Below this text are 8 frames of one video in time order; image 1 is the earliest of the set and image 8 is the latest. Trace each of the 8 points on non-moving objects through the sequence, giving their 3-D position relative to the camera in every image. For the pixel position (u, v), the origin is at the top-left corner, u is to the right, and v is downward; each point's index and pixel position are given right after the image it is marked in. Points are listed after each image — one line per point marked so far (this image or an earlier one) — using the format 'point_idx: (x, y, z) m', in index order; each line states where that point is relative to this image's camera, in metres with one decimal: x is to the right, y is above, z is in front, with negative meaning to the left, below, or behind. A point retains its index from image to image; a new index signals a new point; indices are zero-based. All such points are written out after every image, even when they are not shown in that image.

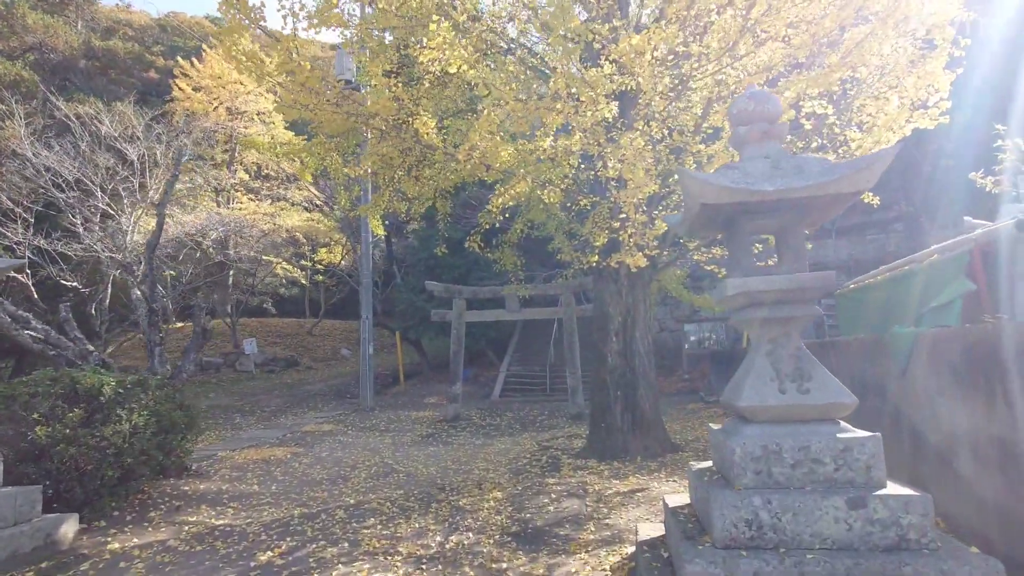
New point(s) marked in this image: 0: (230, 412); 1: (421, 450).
0: (-7.0, -3.1, +14.9) m
1: (-1.4, -2.5, +9.3) m
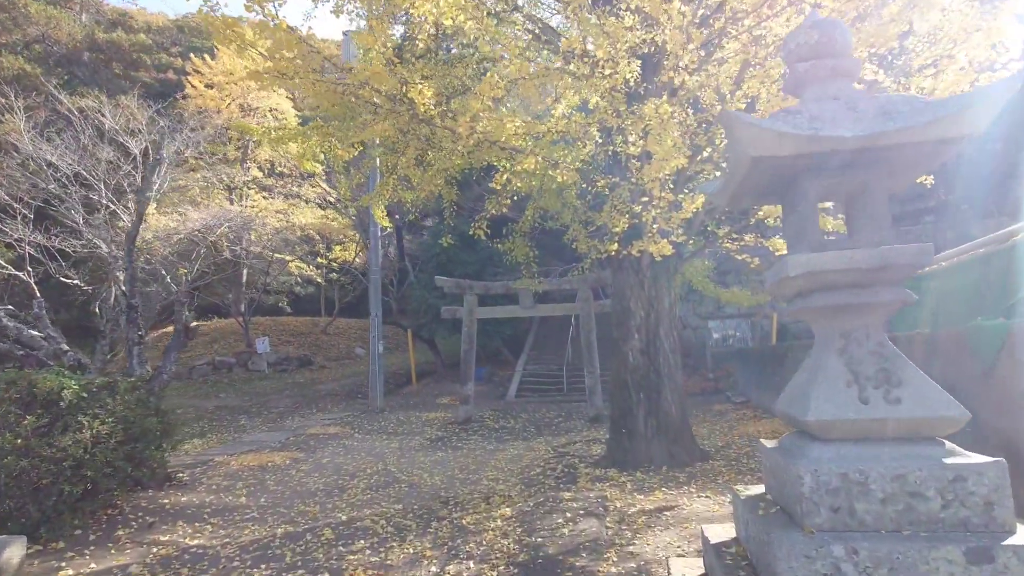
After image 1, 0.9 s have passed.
0: (-6.6, -3.0, +14.4) m
1: (-1.2, -2.4, +8.7) m
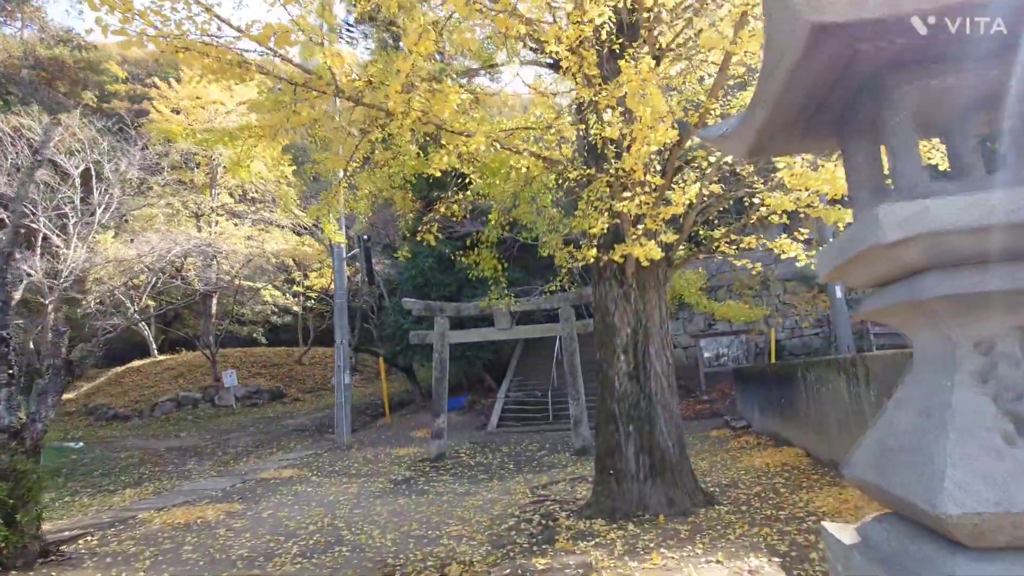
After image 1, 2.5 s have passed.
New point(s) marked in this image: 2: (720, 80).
0: (-7.1, -3.6, +13.1) m
1: (-1.6, -2.7, +7.5) m
2: (+1.5, +1.5, +4.6) m
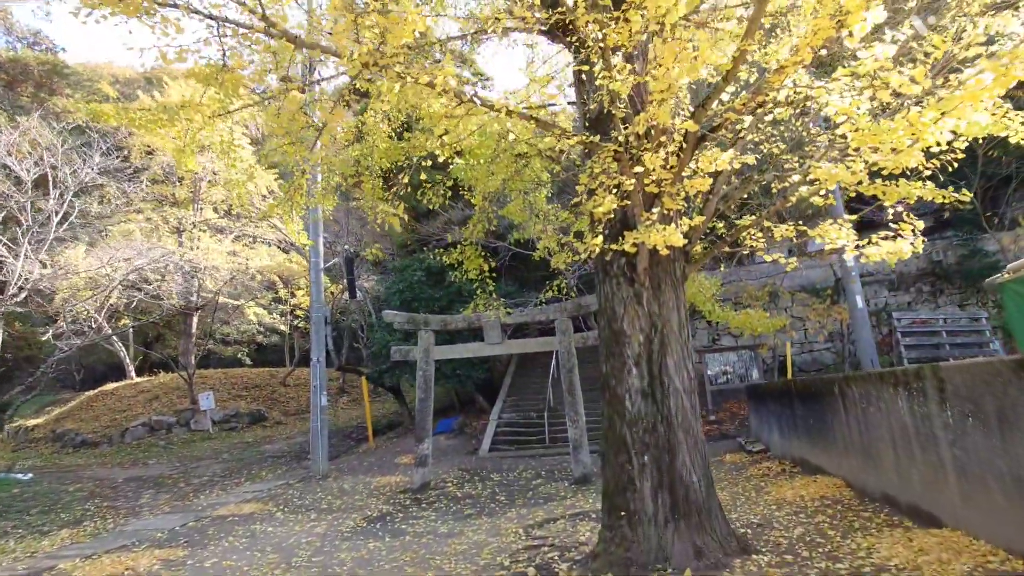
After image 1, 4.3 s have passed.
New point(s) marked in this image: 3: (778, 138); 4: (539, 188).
0: (-7.2, -3.9, +11.8) m
1: (-1.7, -2.7, +6.4) m
2: (+1.4, +1.6, +3.6) m
3: (+2.3, +1.3, +5.2) m
4: (+0.3, +1.1, +6.9) m
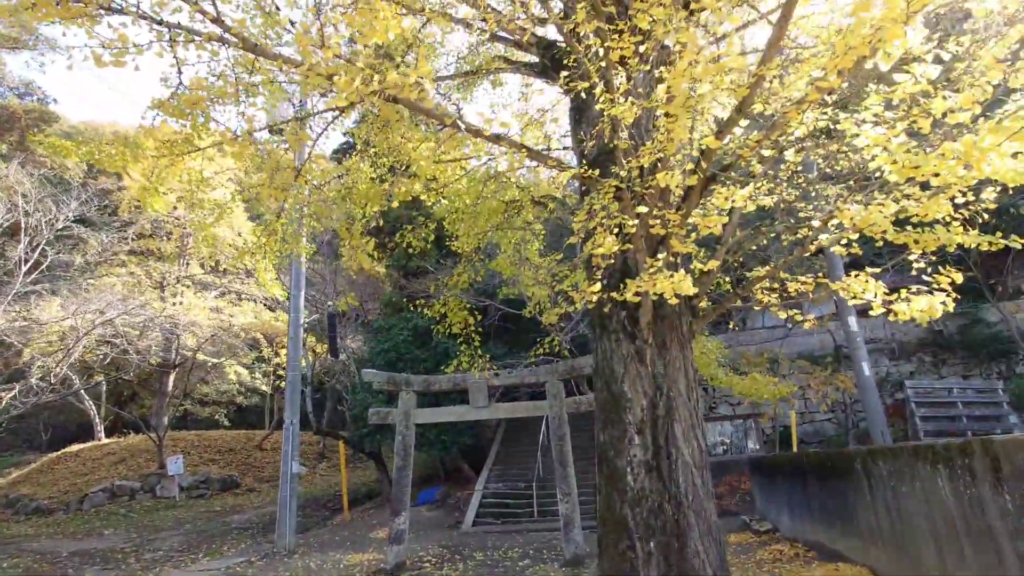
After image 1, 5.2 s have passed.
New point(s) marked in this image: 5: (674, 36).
0: (-7.5, -4.9, +10.7) m
1: (-1.8, -3.2, +5.5) m
2: (+1.4, +1.3, +3.2) m
3: (+2.2, +0.8, +4.8) m
4: (+0.2, +0.5, +6.4) m
5: (+0.8, +1.3, +3.1) m
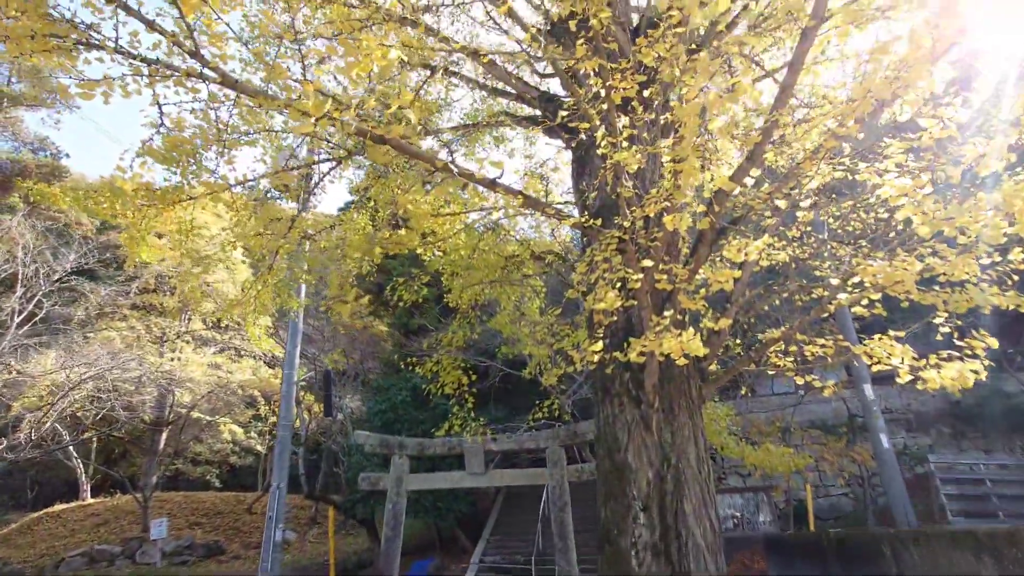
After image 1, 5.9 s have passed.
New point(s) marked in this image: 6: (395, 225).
0: (-7.6, -5.8, +10.0) m
1: (-1.9, -3.7, +4.9) m
2: (+1.4, +1.0, +3.0) m
3: (+2.2, +0.3, +4.6) m
4: (+0.2, -0.1, +6.1) m
5: (+0.8, +1.0, +2.9) m
6: (-1.1, +0.6, +5.7) m
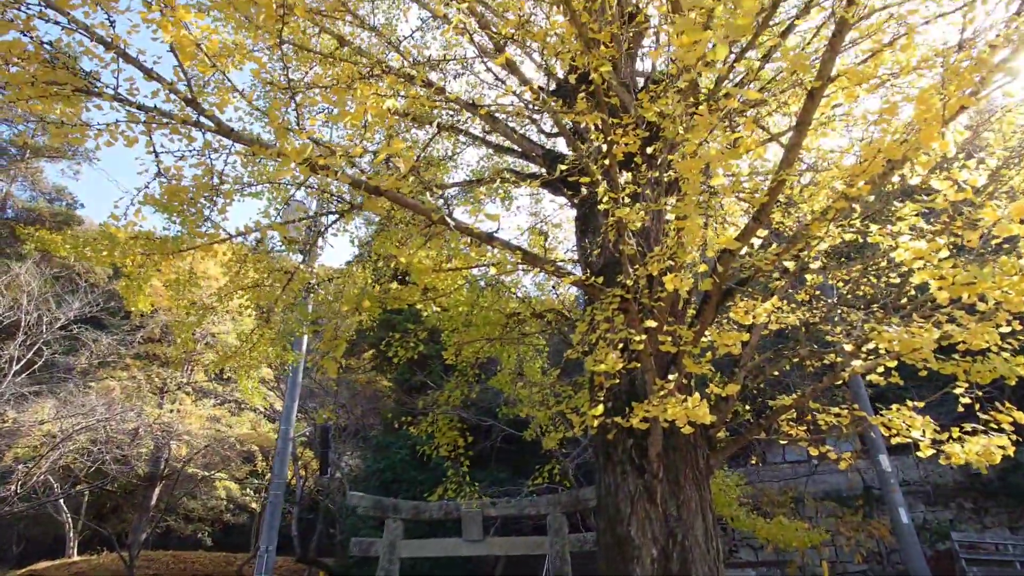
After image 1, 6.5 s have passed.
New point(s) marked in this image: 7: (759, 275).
0: (-7.6, -6.5, +9.3) m
1: (-2.0, -4.1, +4.4) m
2: (+1.4, +0.7, +3.0) m
3: (+2.2, -0.1, +4.4) m
4: (+0.2, -0.7, +6.0) m
5: (+0.8, +0.7, +2.9) m
6: (-1.1, +0.1, +5.6) m
7: (+1.4, +0.1, +3.5) m
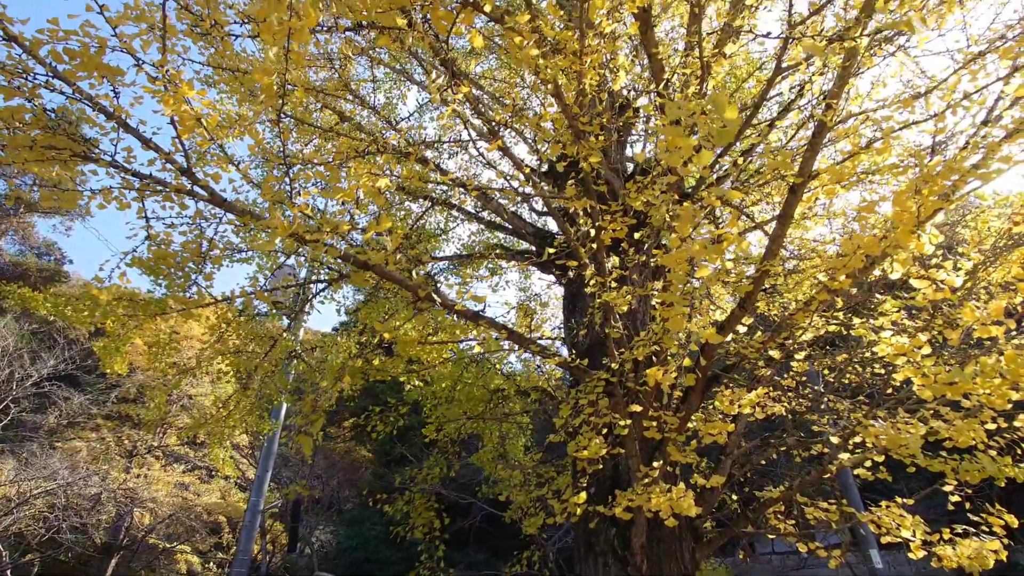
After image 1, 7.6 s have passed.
0: (-8.1, -7.3, +8.3) m
1: (-2.3, -4.5, +3.8) m
2: (+1.3, +0.3, +3.0) m
3: (+2.1, -0.8, +4.4) m
4: (0.0, -1.4, +5.8) m
5: (+0.8, +0.3, +2.9) m
6: (-1.2, -0.6, +5.5) m
7: (+1.3, -0.4, +3.5) m
